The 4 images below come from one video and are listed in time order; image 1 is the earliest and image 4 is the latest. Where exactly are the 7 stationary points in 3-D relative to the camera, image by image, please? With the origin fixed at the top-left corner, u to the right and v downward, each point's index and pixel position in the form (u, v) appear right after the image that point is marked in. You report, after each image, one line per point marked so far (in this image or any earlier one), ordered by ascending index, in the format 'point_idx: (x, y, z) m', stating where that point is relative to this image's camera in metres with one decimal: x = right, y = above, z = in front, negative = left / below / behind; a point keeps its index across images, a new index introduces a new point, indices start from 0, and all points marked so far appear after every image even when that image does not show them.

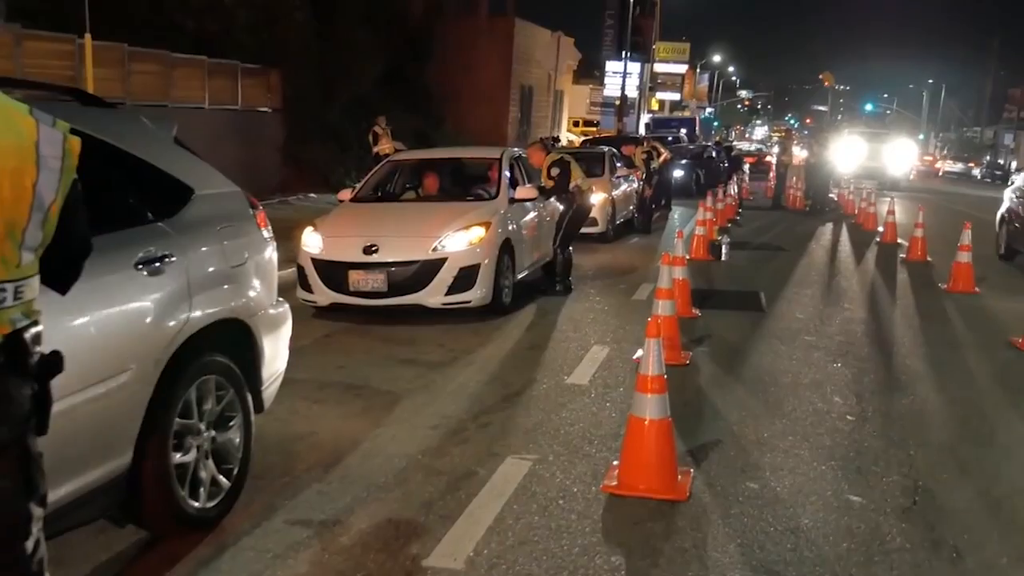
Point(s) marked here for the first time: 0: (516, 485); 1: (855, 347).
0: (0.0, -1.0, +4.6) m
1: (+2.8, -0.5, +7.8) m
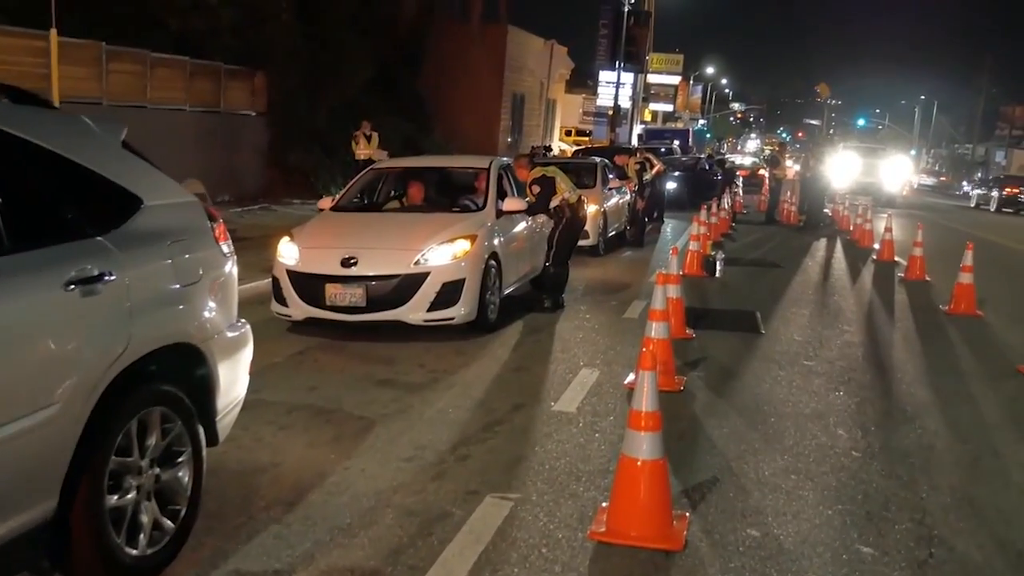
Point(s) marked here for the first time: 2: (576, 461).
0: (-0.1, -1.1, +4.2) m
1: (+2.6, -0.7, +7.4) m
2: (+0.3, -0.9, +5.1) m
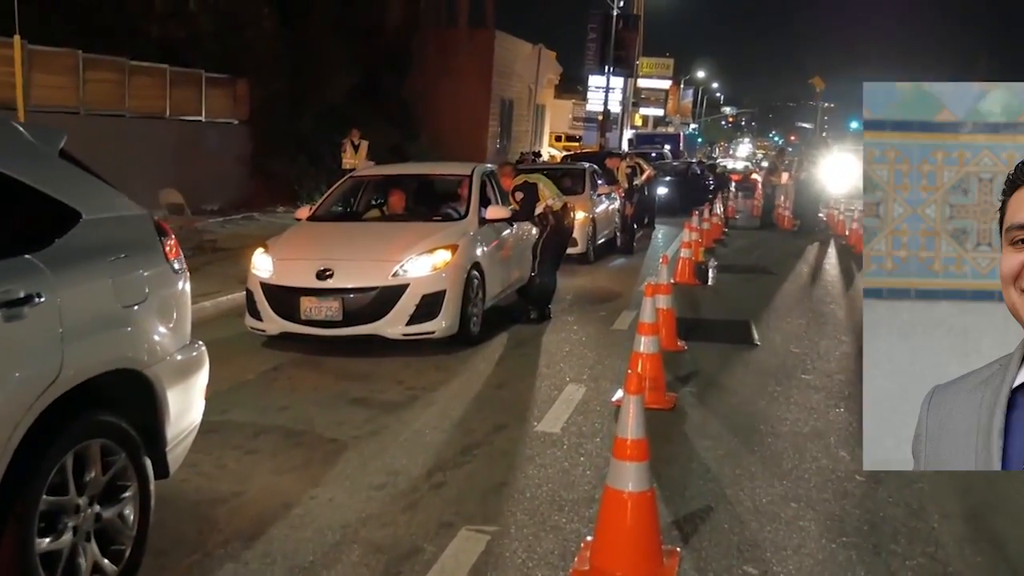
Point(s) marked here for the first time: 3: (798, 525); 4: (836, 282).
0: (-0.2, -1.1, +3.9) m
1: (+2.5, -0.7, +7.1) m
2: (+0.2, -1.0, +4.8) m
3: (+1.3, -1.1, +4.4) m
4: (+4.2, +0.1, +12.5) m
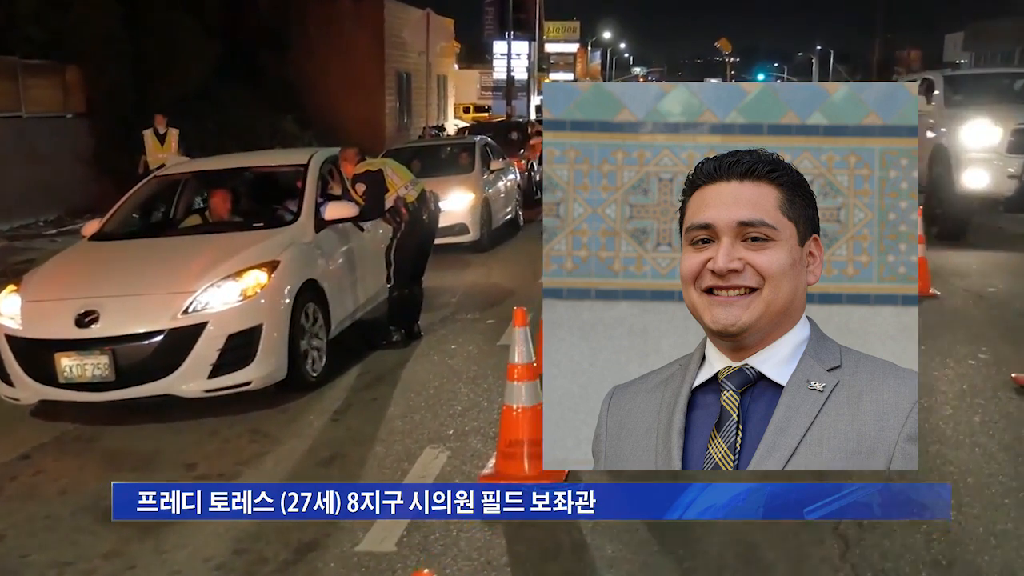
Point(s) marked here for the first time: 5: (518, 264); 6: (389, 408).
0: (-0.8, -1.4, +1.9) m
1: (+1.6, -0.7, +5.3) m
2: (-0.4, -1.2, +2.9) m
3: (+0.6, -1.2, +2.5) m
4: (+2.8, +0.4, +10.8) m
5: (0.0, +0.3, +11.2) m
6: (-0.8, -0.7, +5.9) m
